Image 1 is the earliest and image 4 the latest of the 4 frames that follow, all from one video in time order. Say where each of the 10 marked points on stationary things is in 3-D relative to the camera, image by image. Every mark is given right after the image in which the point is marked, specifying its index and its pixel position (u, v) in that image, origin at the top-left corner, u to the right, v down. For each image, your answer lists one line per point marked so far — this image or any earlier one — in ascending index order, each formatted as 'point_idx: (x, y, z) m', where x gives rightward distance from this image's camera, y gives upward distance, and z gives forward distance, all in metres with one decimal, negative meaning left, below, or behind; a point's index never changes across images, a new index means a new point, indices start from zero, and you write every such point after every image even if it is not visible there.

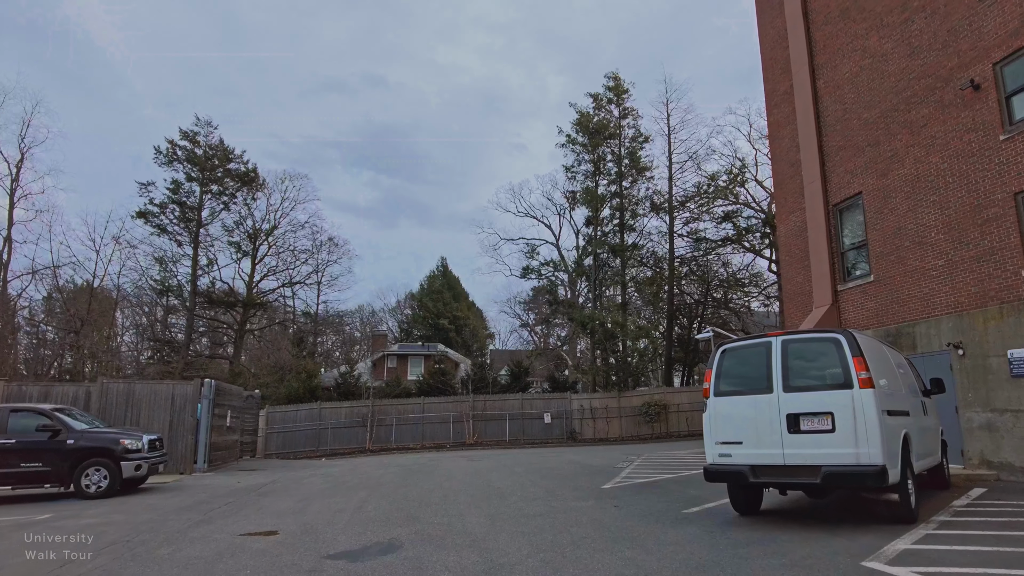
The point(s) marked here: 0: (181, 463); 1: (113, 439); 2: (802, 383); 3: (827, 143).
0: (-8.1, -4.3, +16.5) m
1: (-7.2, -2.7, +12.0) m
2: (+2.8, -0.9, +6.5) m
3: (+6.9, +3.2, +14.8) m
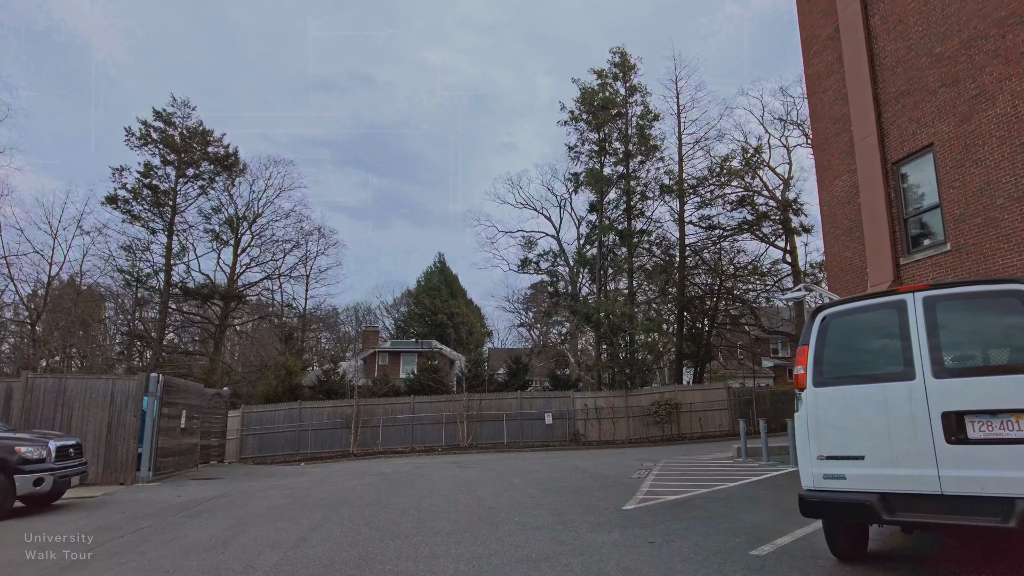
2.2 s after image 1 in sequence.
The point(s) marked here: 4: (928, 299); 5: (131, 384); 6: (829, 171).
0: (-8.2, -3.9, +14.0) m
1: (-7.2, -2.3, +9.6) m
2: (+2.7, -0.5, +4.0) m
3: (+6.8, +3.7, +12.3) m
4: (+2.7, -0.1, +4.3) m
5: (-8.1, -2.1, +14.3) m
6: (+6.6, +2.4, +14.0) m
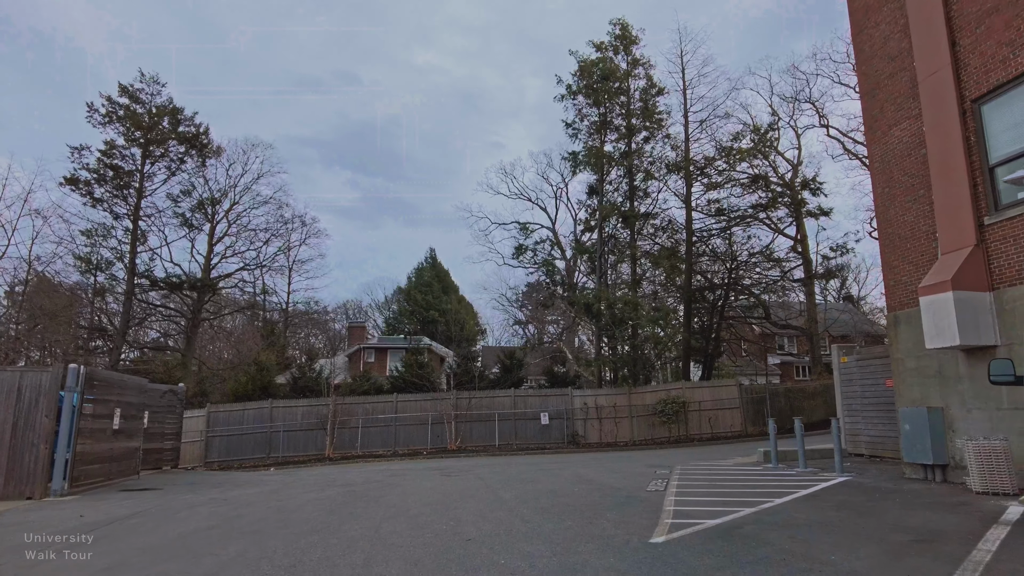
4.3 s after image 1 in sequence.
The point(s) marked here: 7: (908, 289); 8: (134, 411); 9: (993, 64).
0: (-8.4, -3.4, +11.6) m
1: (-7.4, -1.8, +7.1) m
2: (+2.6, 0.0, +1.7) m
3: (+6.7, +4.1, +10.0) m
4: (+2.6, +0.4, +2.0) m
5: (-8.3, -1.6, +11.9) m
6: (+6.4, +2.9, +11.6) m
7: (+6.5, 0.0, +11.0) m
8: (-8.5, -2.8, +15.1) m
9: (+6.8, +3.1, +9.4) m
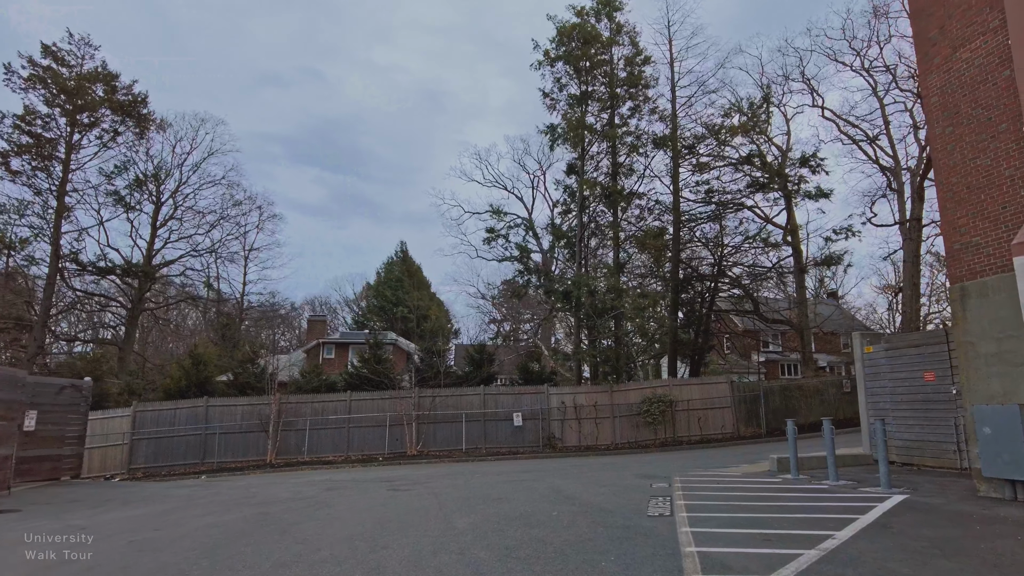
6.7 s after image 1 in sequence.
0: (-8.9, -2.8, +8.6) m
1: (-7.7, -1.2, +4.2) m
2: (+2.5, +0.5, -0.9) m
3: (+6.2, +4.6, +7.6) m
4: (+2.4, +0.9, -0.6) m
5: (-8.8, -1.0, +8.9) m
6: (+5.9, +3.4, +9.2) m
7: (+6.0, +0.5, +8.5) m
8: (-9.2, -2.2, +12.1) m
9: (+6.3, +3.6, +7.0) m
